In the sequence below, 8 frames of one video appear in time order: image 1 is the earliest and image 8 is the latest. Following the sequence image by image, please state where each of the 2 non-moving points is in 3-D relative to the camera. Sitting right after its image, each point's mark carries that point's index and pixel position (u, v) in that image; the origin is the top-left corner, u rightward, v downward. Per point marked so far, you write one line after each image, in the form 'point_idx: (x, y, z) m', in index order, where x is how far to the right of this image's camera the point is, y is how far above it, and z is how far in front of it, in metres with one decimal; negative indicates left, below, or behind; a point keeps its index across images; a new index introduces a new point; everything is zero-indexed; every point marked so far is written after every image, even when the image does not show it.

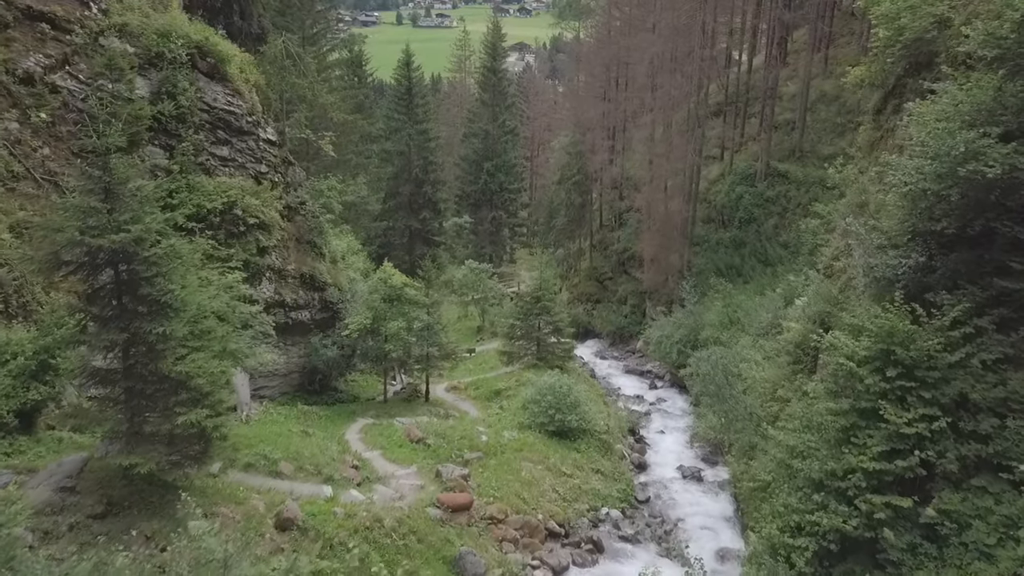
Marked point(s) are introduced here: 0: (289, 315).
0: (-5.3, -0.6, +19.3) m
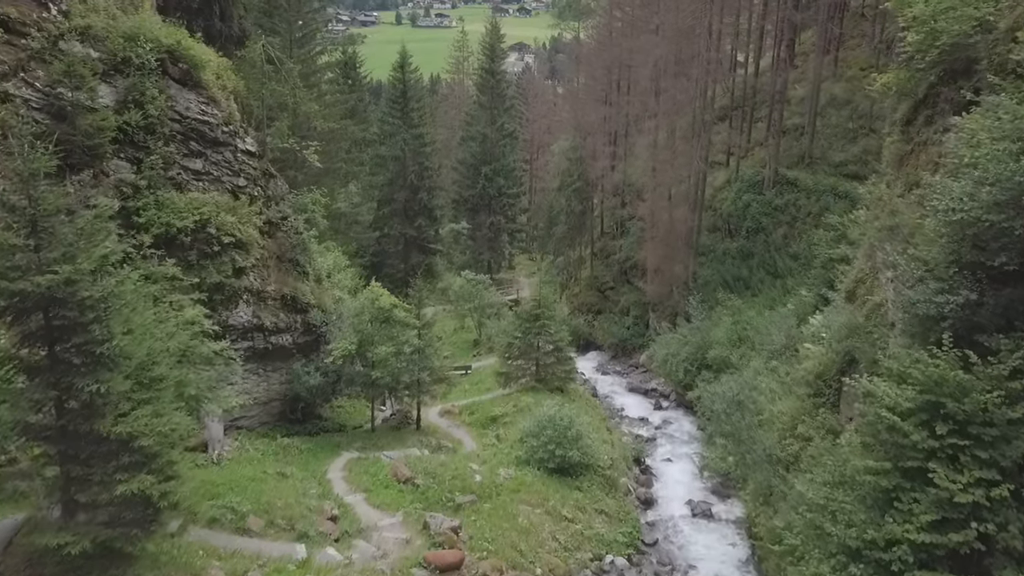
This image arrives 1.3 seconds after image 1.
0: (-5.4, -1.1, +18.0) m
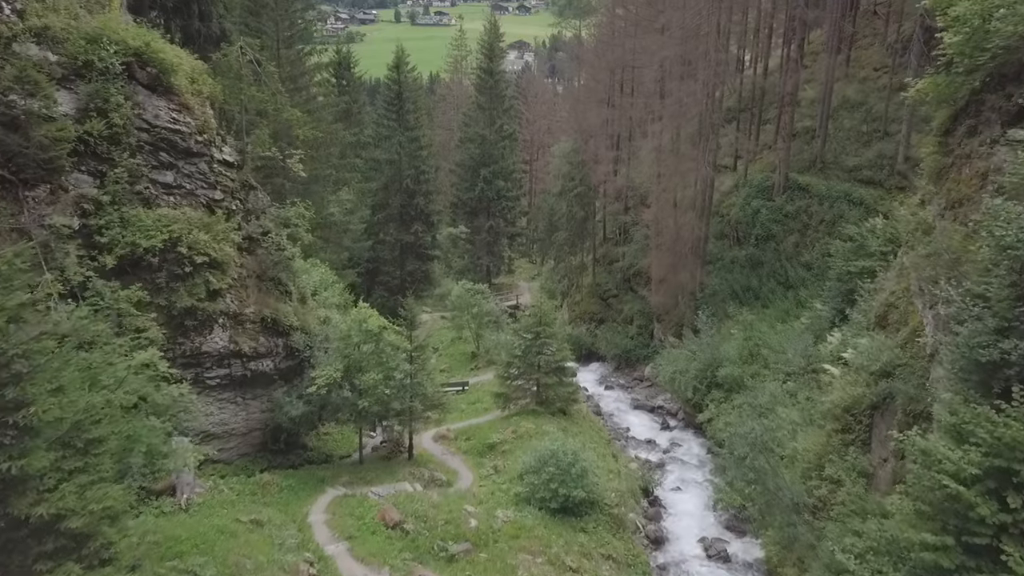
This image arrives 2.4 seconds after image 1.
0: (-5.4, -1.6, +16.6) m
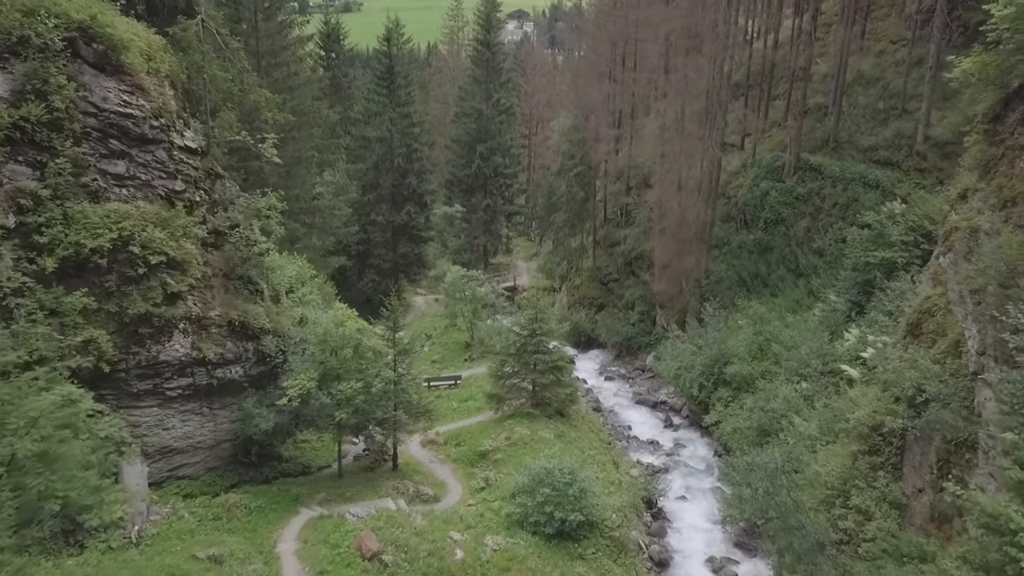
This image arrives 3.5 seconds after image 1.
0: (-5.6, -1.6, +15.1) m
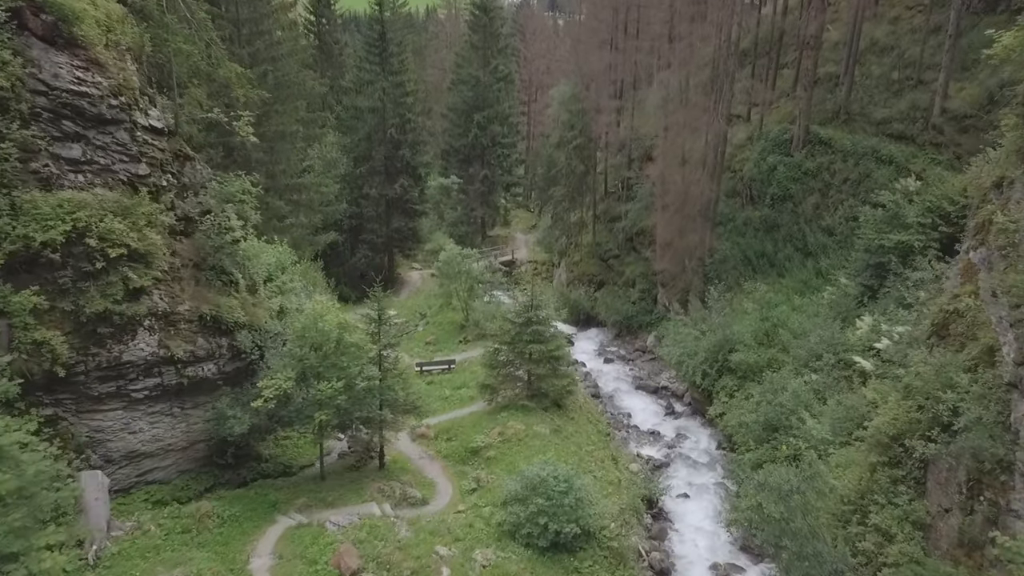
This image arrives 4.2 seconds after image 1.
0: (-5.7, -1.5, +14.1) m
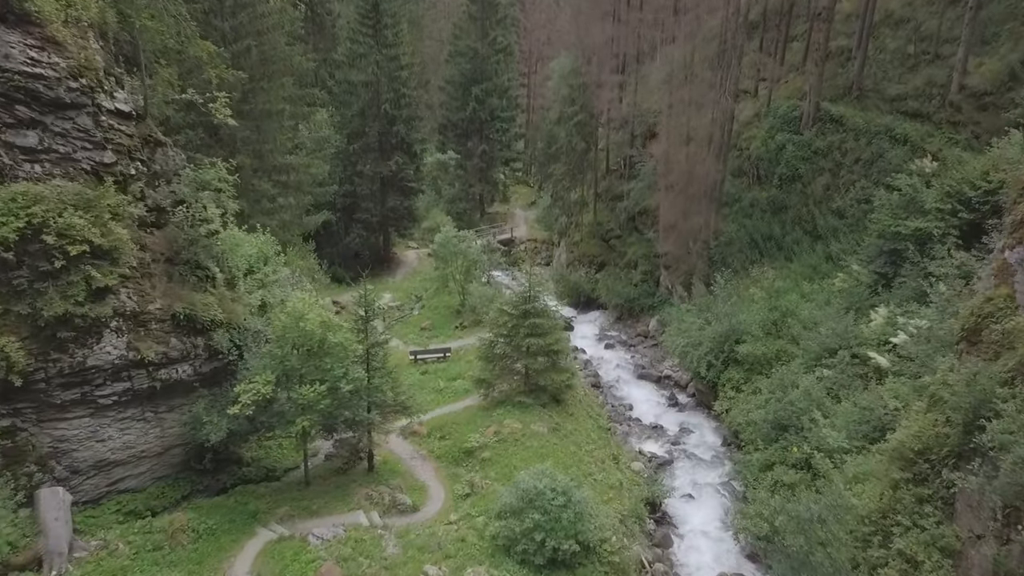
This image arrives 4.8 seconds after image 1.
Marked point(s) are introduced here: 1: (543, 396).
0: (-5.8, -1.4, +13.1) m
1: (+0.7, -2.5, +18.9) m
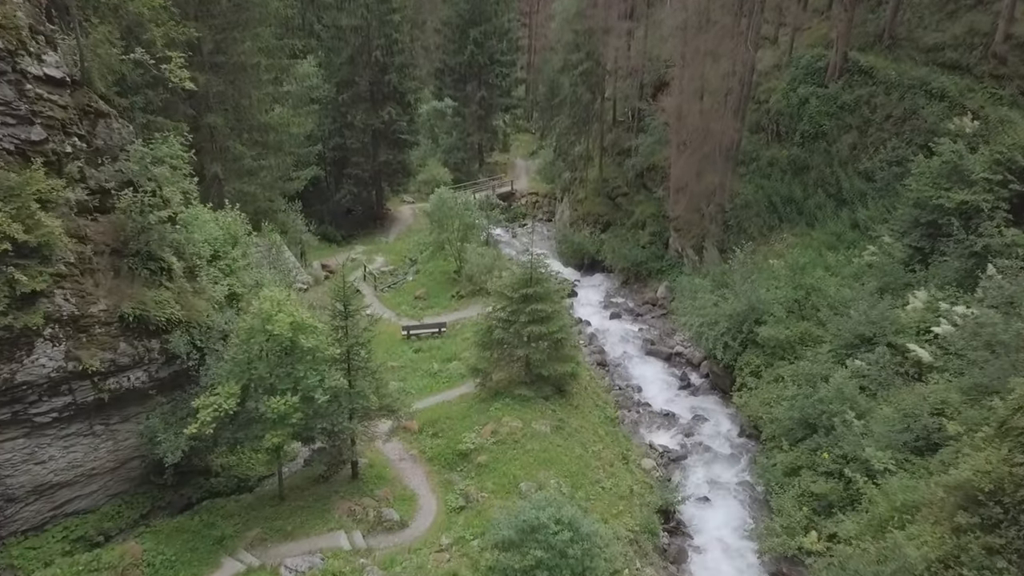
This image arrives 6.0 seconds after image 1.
0: (-5.8, -1.4, +11.5) m
1: (+0.7, -2.1, +17.2) m
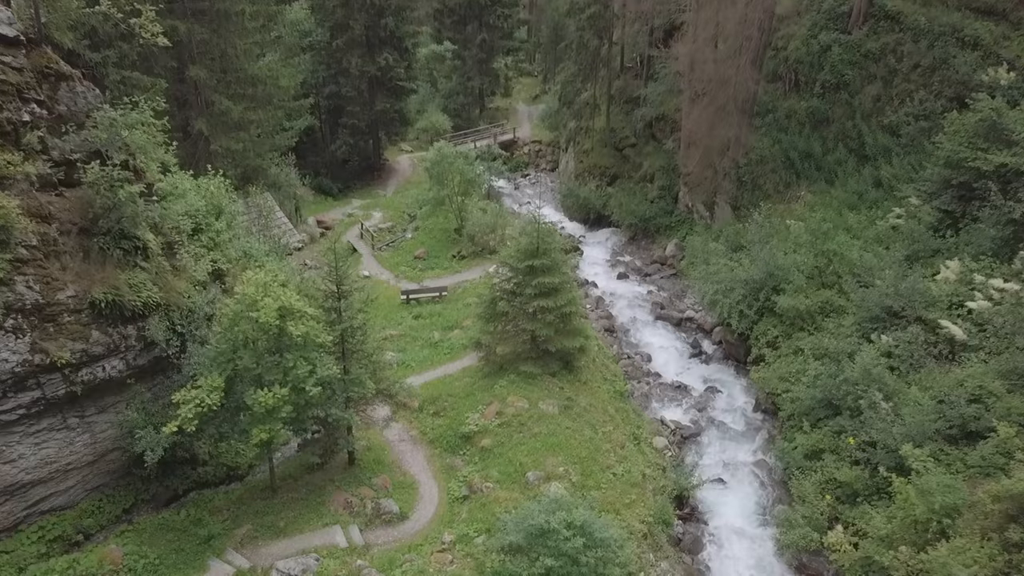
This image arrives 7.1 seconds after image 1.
0: (-5.7, -1.2, +10.5) m
1: (+0.8, -1.4, +16.3) m
